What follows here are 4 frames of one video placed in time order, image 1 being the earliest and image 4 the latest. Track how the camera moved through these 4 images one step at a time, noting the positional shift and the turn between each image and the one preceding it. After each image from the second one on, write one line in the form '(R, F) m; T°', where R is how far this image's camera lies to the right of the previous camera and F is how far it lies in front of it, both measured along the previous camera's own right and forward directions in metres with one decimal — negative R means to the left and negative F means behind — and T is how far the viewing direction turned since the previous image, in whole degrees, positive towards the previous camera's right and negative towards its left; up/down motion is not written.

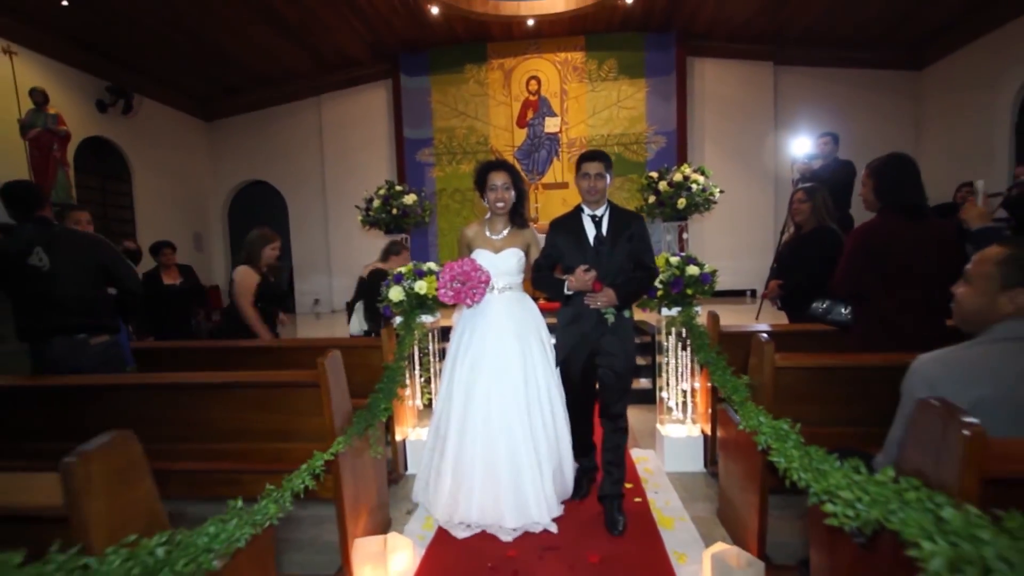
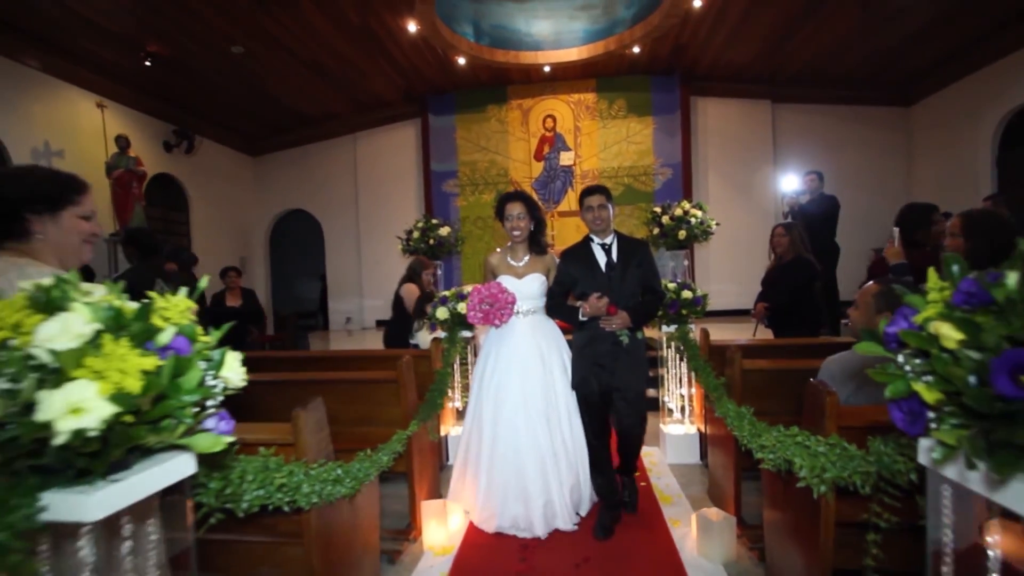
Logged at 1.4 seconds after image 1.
(-0.1, -0.8) m; -2°
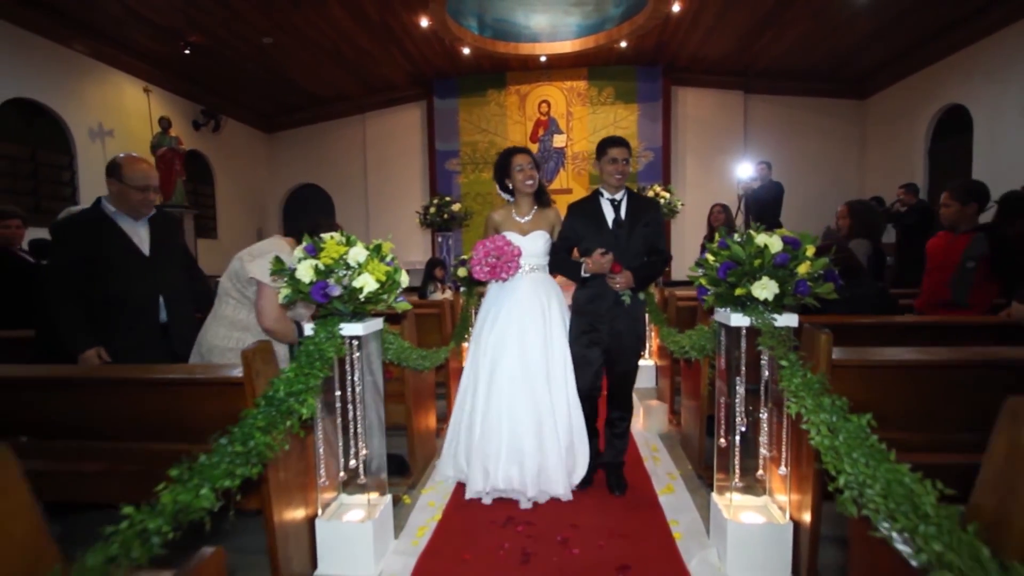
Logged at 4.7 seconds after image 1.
(-0.2, -1.3) m; +1°
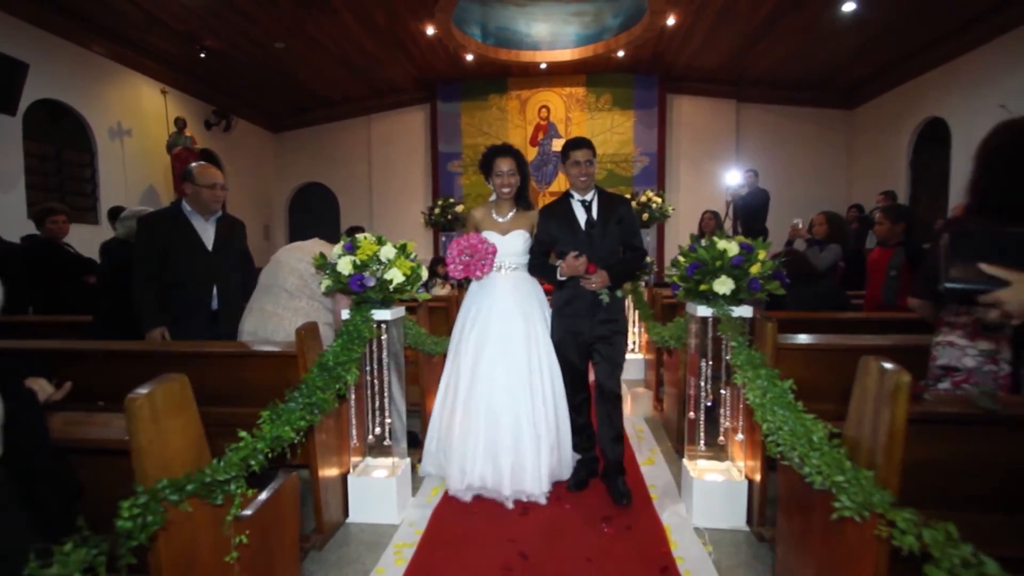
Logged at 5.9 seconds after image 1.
(0.0, -0.4) m; 0°
